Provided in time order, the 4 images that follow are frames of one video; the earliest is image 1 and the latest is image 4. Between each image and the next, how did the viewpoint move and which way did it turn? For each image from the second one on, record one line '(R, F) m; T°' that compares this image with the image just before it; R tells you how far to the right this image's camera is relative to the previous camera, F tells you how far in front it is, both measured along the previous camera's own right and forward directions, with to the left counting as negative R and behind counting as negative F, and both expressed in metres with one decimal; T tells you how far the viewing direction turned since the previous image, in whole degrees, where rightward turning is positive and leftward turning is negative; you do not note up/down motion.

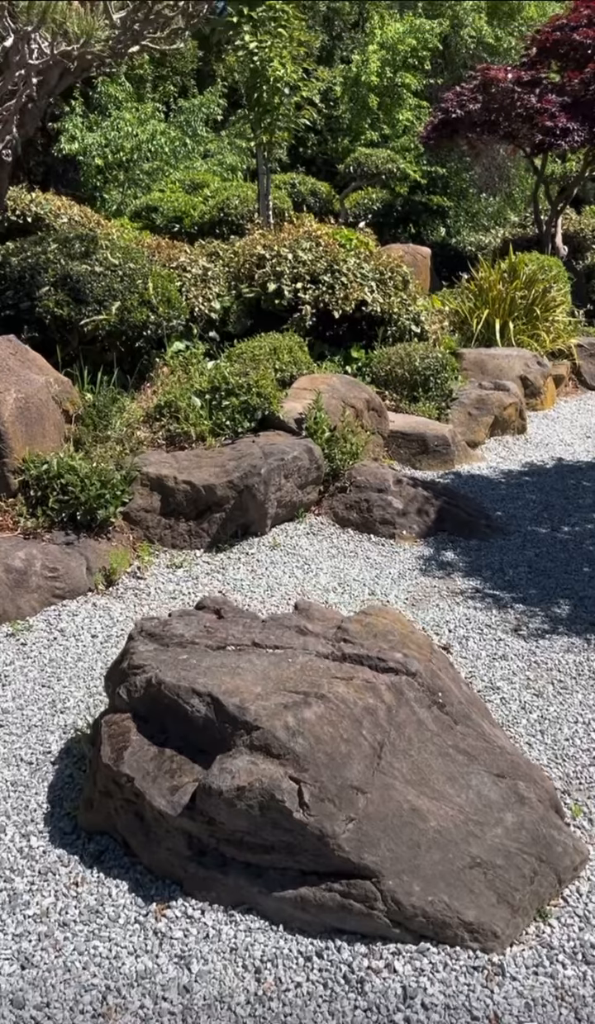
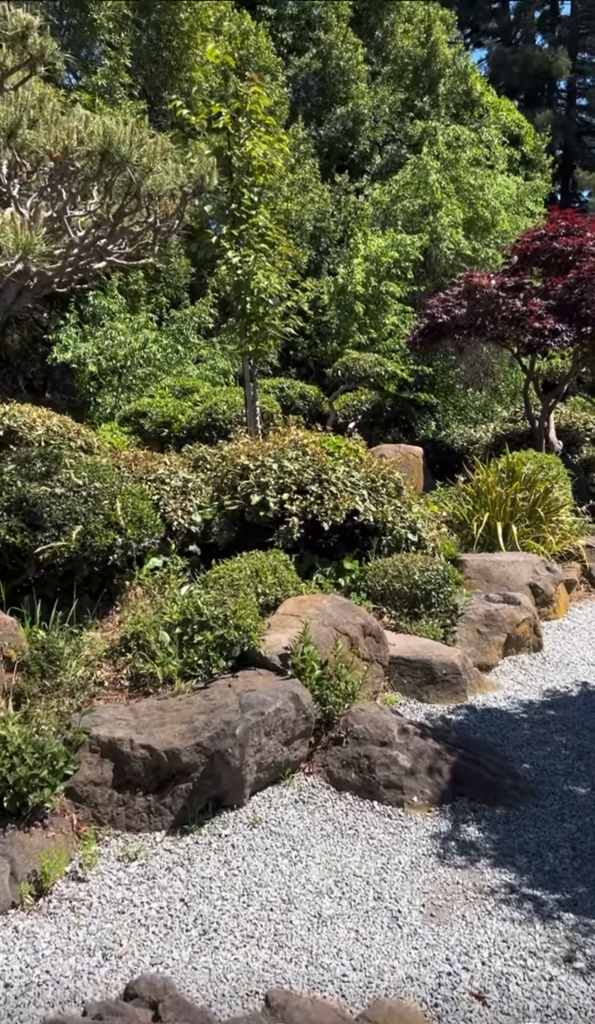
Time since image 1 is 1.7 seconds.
(+0.1, +0.5) m; 0°
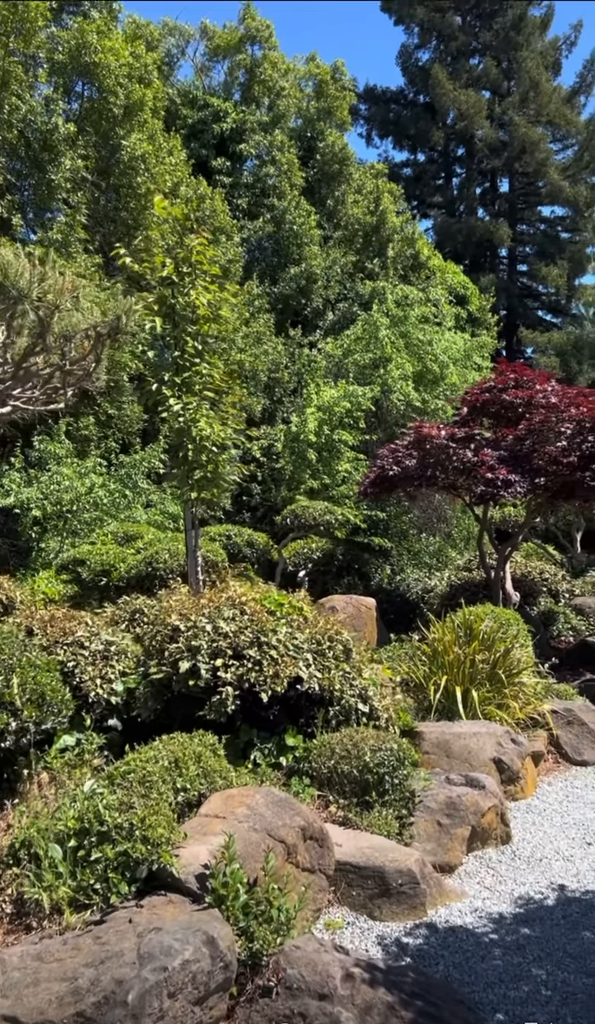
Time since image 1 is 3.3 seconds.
(+0.1, +0.5) m; +3°
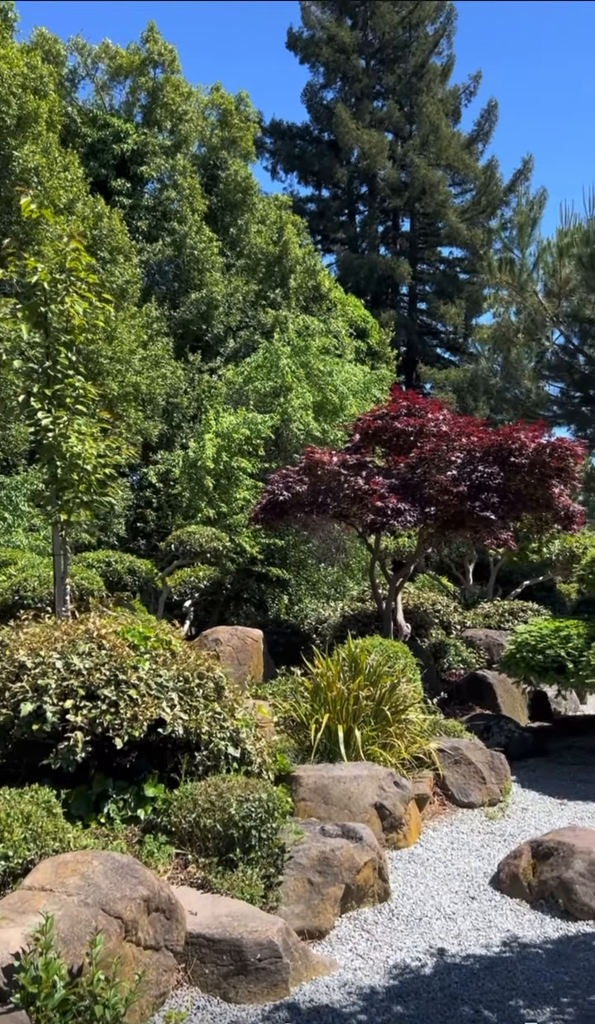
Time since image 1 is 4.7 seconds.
(+0.2, +0.4) m; +6°
